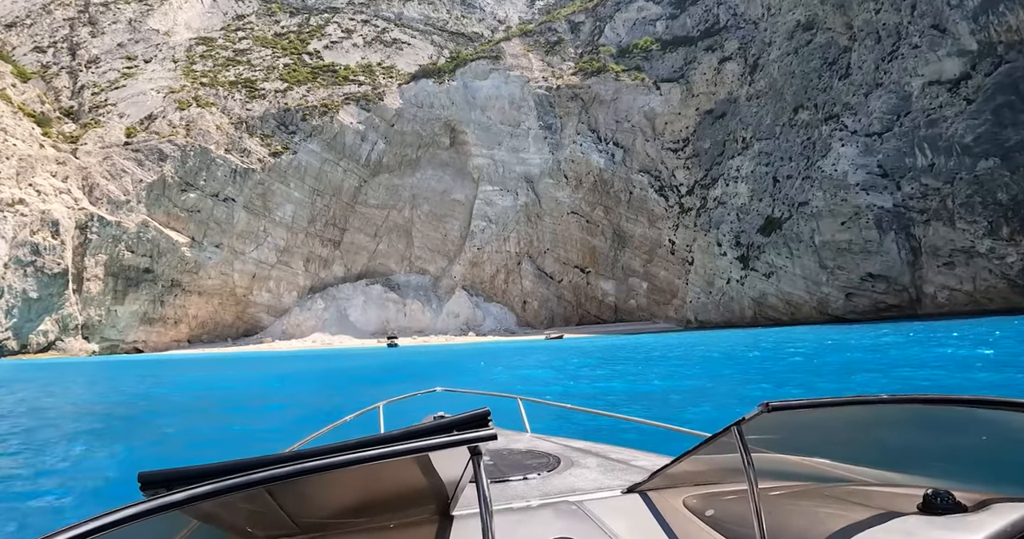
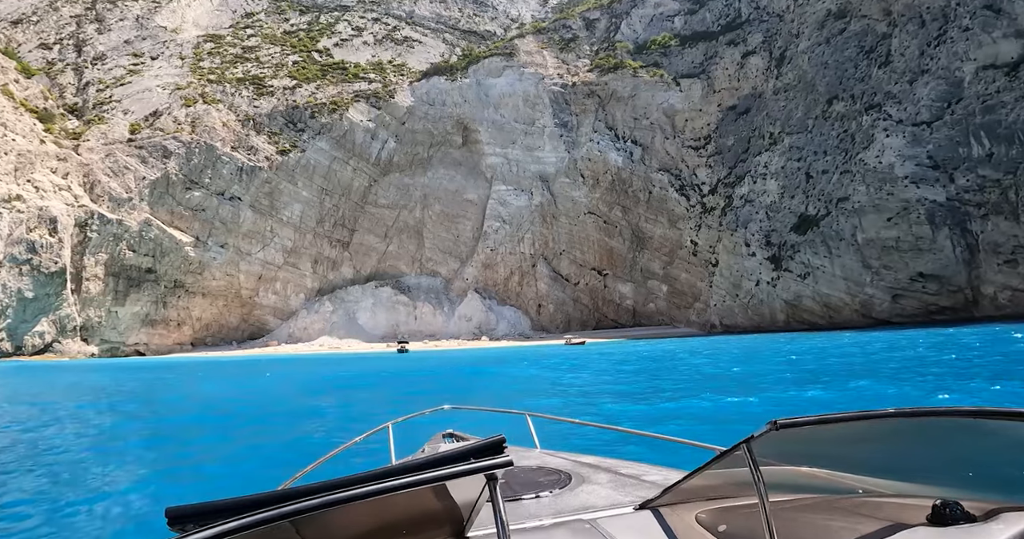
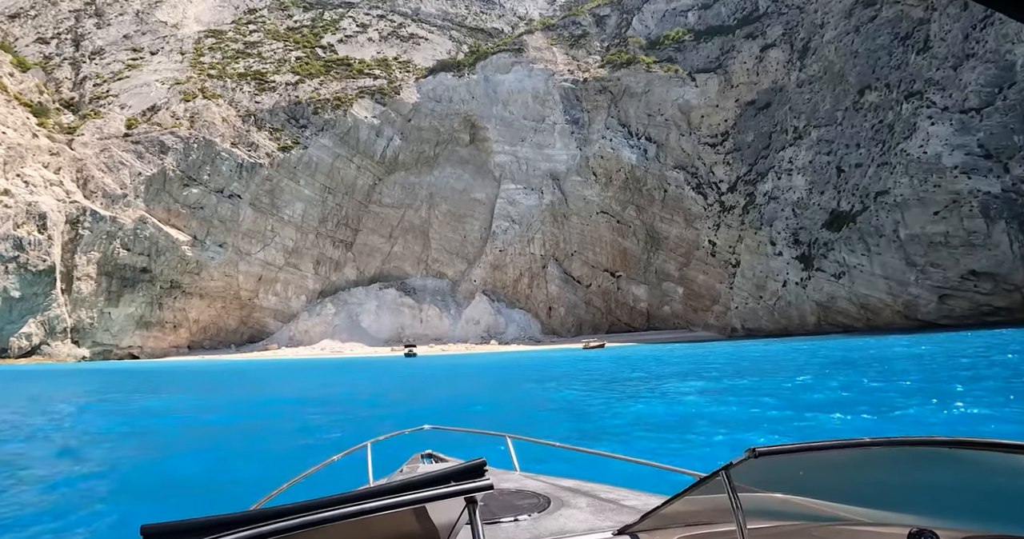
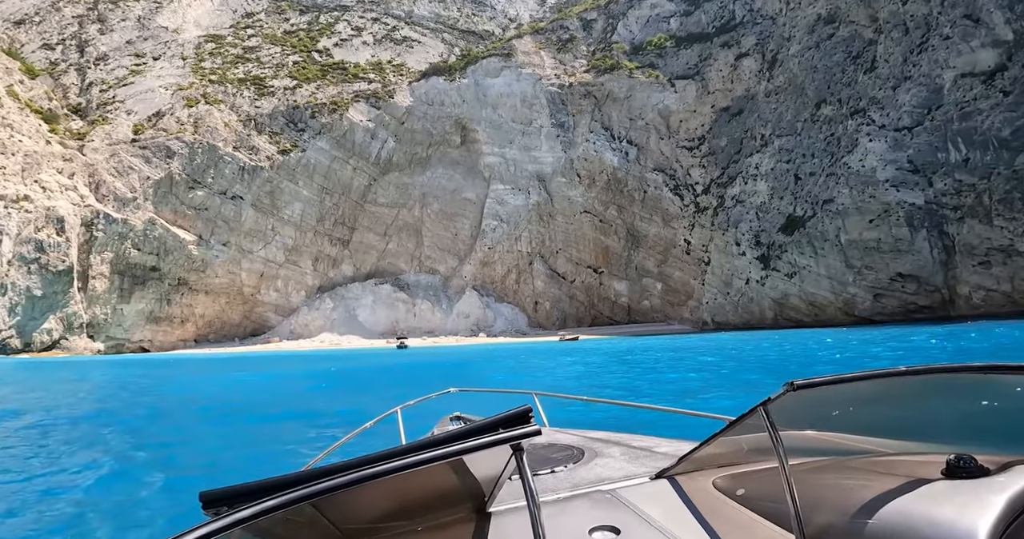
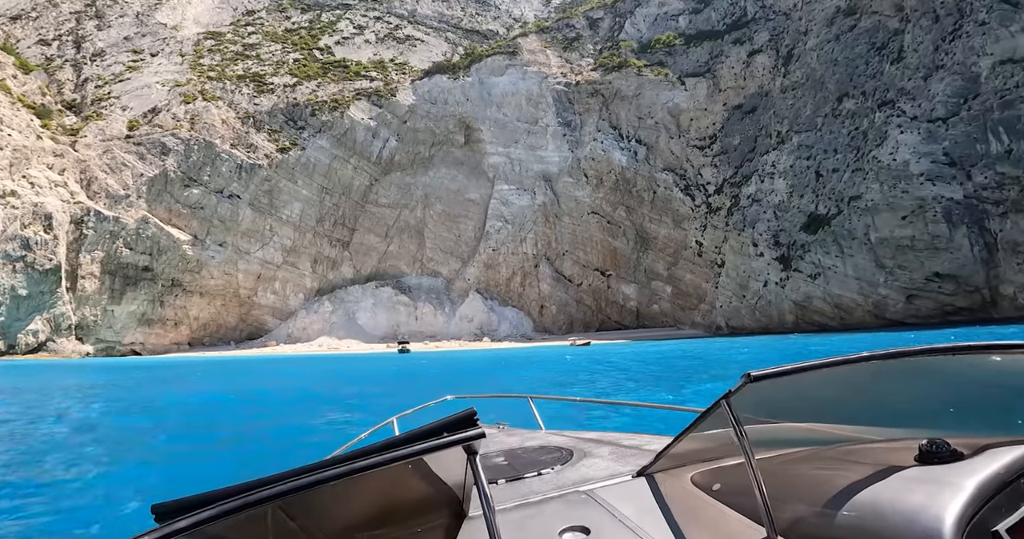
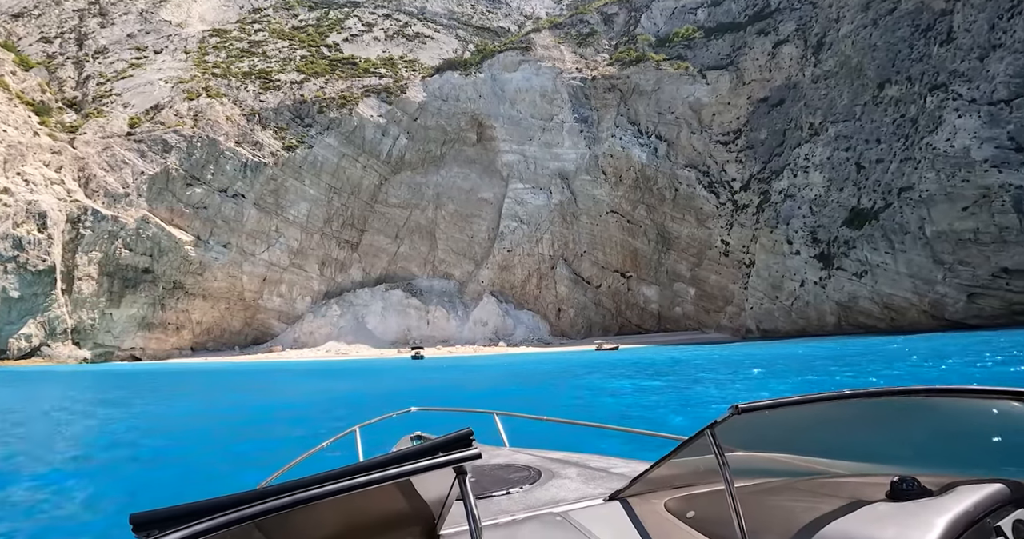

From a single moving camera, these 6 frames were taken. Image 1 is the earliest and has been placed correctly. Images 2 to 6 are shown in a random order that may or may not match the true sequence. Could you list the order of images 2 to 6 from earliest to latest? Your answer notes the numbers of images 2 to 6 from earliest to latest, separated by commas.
4, 2, 5, 3, 6
